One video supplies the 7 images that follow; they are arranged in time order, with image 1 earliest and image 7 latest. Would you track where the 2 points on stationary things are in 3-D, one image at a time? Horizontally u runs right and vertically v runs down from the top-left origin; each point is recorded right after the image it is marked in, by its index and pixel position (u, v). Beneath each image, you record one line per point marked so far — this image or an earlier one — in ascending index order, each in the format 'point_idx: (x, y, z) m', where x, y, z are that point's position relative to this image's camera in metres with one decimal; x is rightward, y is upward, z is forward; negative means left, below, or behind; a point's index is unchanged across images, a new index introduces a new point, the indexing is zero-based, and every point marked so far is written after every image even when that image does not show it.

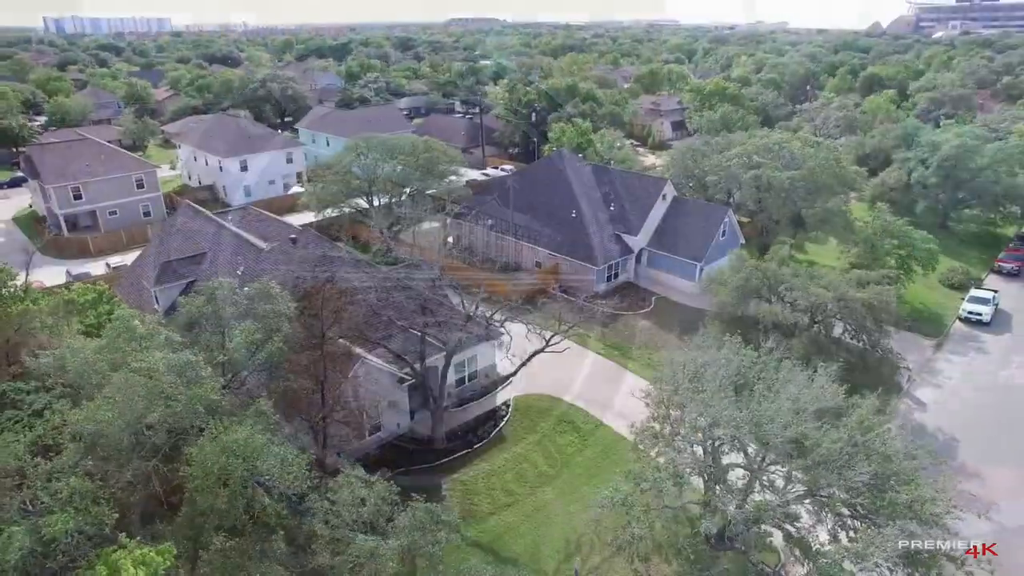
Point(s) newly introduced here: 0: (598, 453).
0: (+2.7, -5.2, +19.3) m
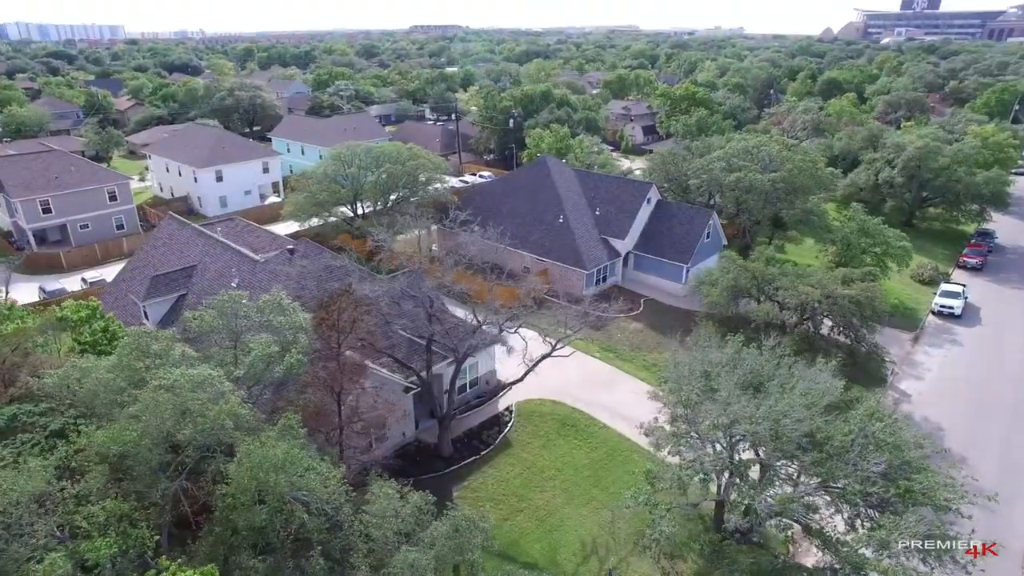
0: (+2.9, -5.3, +19.5) m
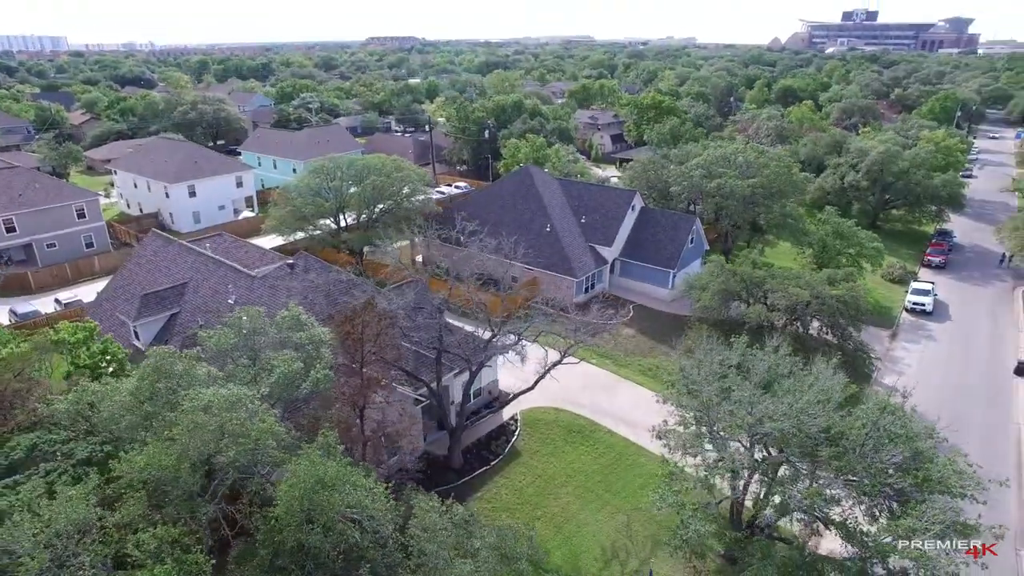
0: (+3.2, -5.5, +19.7) m
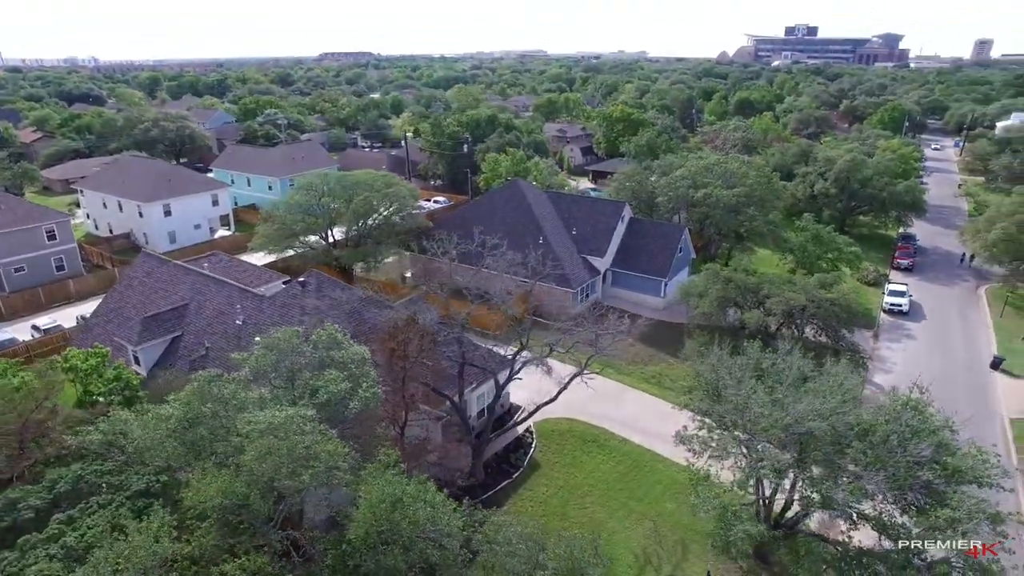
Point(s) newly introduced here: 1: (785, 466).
0: (+3.8, -5.8, +19.8) m
1: (+6.4, -4.1, +14.0) m
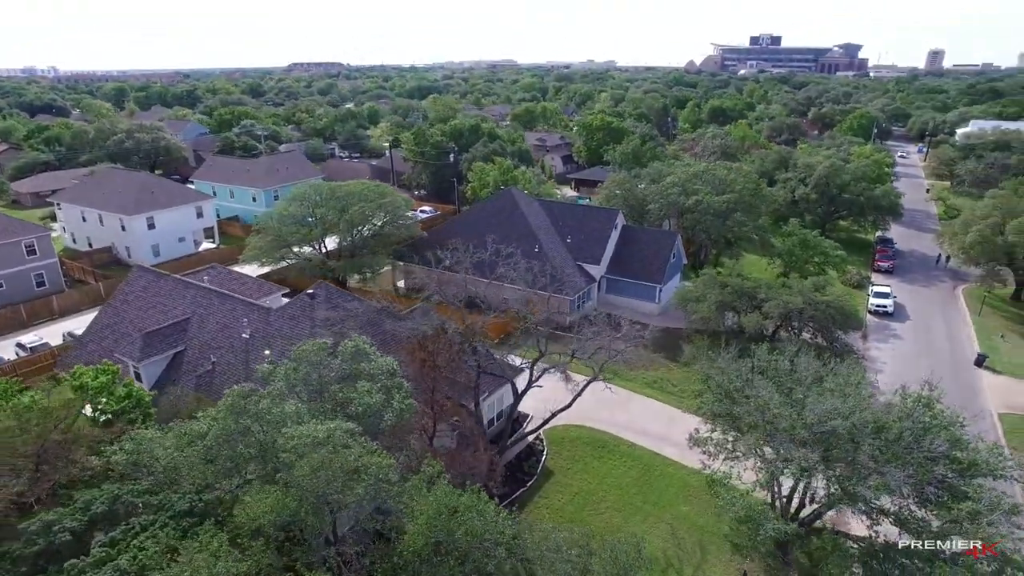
0: (+4.3, -6.0, +20.0) m
1: (+7.1, -4.1, +14.3) m
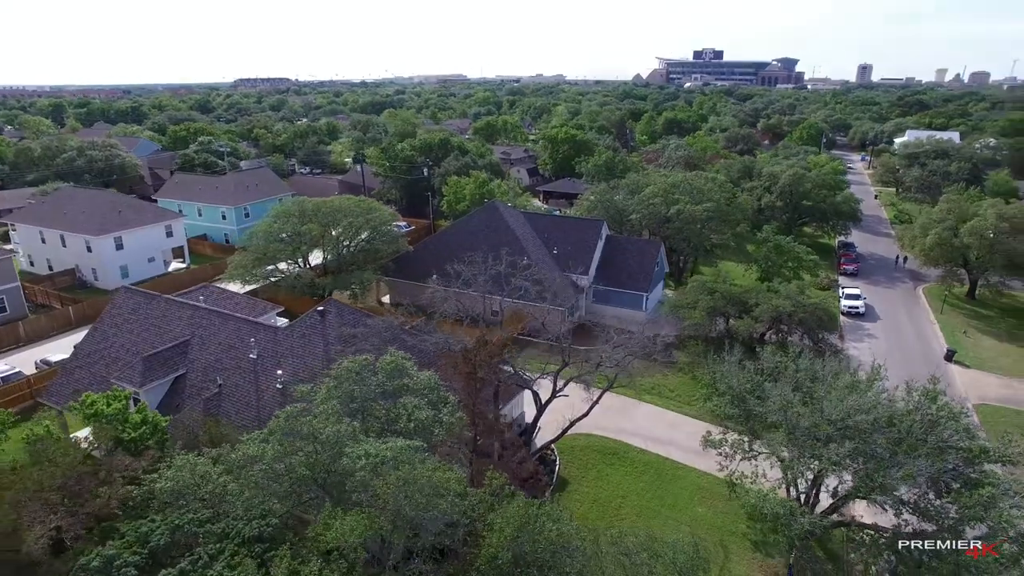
0: (+4.8, -6.3, +20.3) m
1: (+7.9, -4.2, +14.8) m
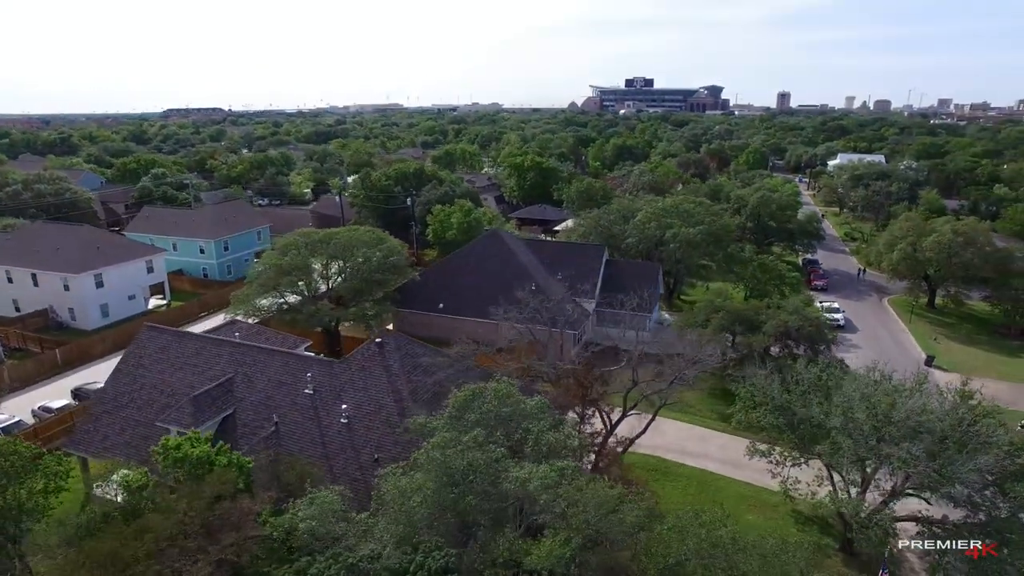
0: (+6.5, -6.9, +21.0) m
1: (+10.1, -4.5, +15.9) m
